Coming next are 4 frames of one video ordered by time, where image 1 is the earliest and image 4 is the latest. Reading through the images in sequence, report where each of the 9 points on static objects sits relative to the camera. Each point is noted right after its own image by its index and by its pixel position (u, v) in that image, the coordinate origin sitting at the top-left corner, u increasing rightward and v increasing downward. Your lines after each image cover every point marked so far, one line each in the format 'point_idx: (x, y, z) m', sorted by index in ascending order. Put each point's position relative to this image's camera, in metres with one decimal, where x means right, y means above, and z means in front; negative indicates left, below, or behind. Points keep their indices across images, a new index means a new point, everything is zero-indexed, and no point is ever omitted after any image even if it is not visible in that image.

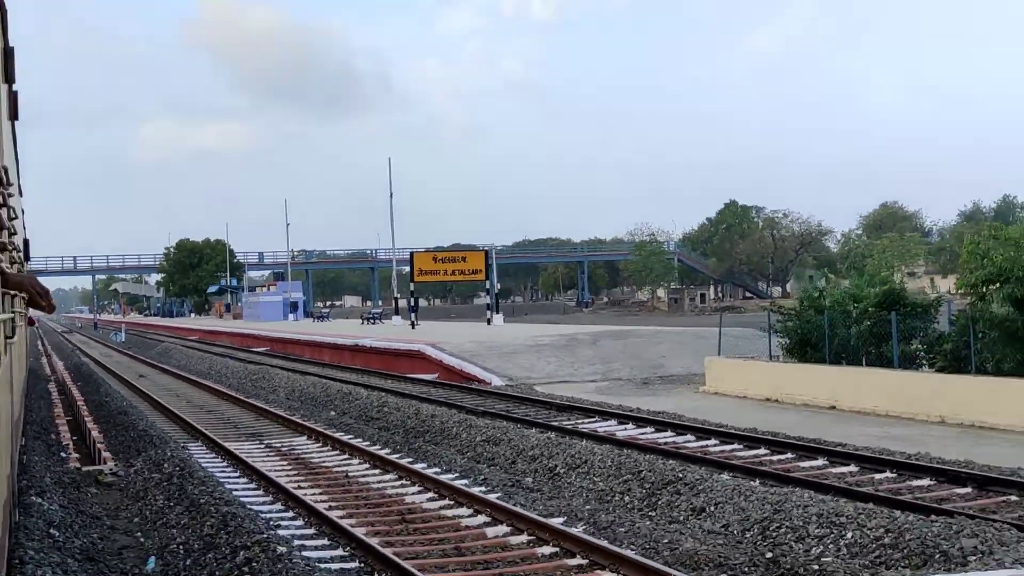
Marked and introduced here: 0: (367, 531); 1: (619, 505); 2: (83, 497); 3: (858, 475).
0: (-1.9, -2.3, +8.1) m
1: (+1.3, -2.4, +8.8) m
2: (-6.0, -2.8, +10.6) m
3: (+4.2, -2.2, +8.9) m
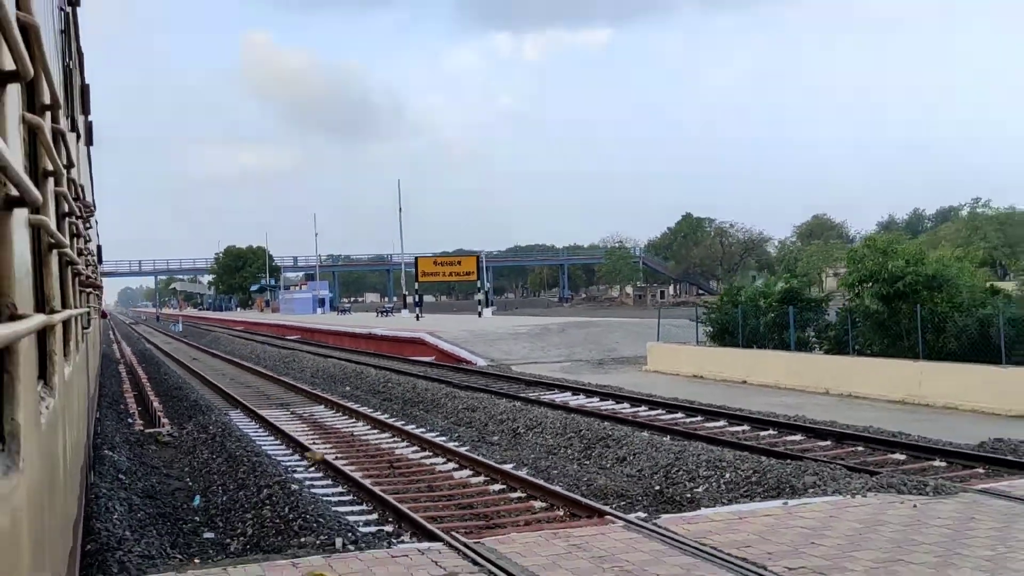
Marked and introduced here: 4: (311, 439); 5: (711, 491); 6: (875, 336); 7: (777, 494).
0: (-2.5, -2.2, +10.7) m
1: (+0.7, -2.3, +11.2) m
2: (-6.5, -2.8, +13.5) m
3: (+3.5, -2.1, +11.1) m
4: (-3.5, -2.3, +12.6) m
5: (+2.4, -2.0, +8.5) m
6: (+6.2, -0.8, +14.0) m
7: (+3.1, -1.9, +8.0) m
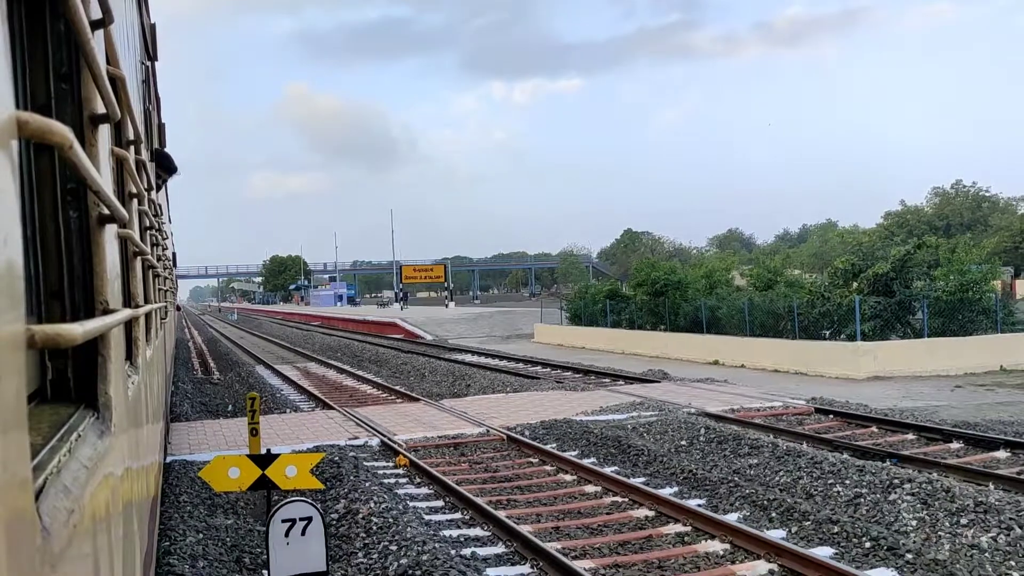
0: (-5.1, -2.2, +18.9) m
1: (-1.9, -2.3, +19.2) m
2: (-8.9, -2.7, +21.9) m
3: (+0.9, -2.0, +18.8) m
4: (-5.9, -2.3, +20.9) m
5: (-0.3, -1.9, +16.3) m
6: (+3.8, -0.8, +21.5) m
7: (+0.3, -1.9, +15.8) m
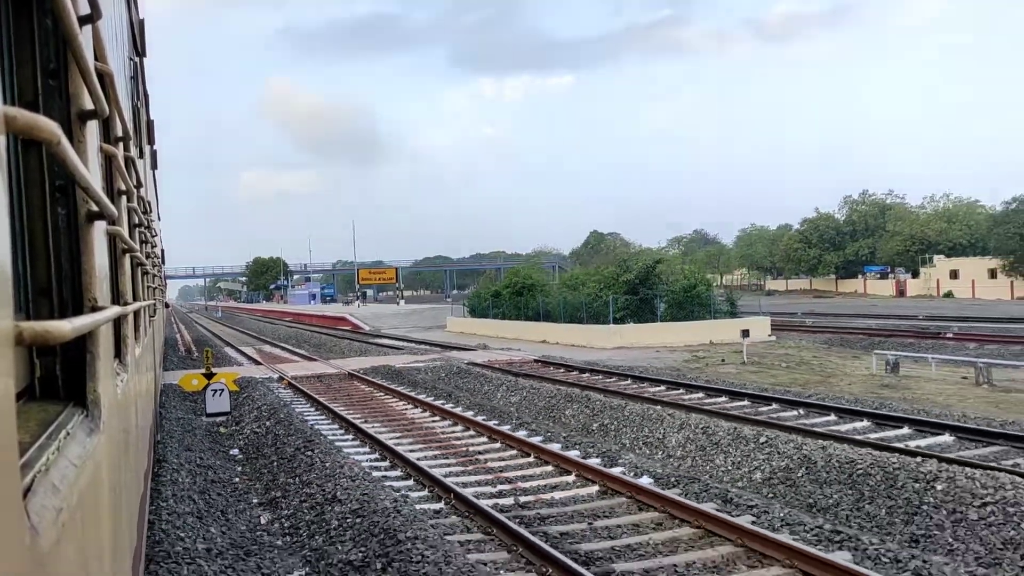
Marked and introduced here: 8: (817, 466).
0: (-8.9, -2.3, +26.7) m
1: (-5.6, -2.3, +27.0) m
2: (-12.7, -2.8, +29.7) m
3: (-2.8, -2.1, +26.7) m
4: (-9.7, -2.3, +28.7) m
5: (-4.1, -2.0, +24.2) m
6: (+0.1, -0.8, +29.4) m
7: (-3.4, -1.9, +23.6) m
8: (+3.0, -1.7, +7.5) m
